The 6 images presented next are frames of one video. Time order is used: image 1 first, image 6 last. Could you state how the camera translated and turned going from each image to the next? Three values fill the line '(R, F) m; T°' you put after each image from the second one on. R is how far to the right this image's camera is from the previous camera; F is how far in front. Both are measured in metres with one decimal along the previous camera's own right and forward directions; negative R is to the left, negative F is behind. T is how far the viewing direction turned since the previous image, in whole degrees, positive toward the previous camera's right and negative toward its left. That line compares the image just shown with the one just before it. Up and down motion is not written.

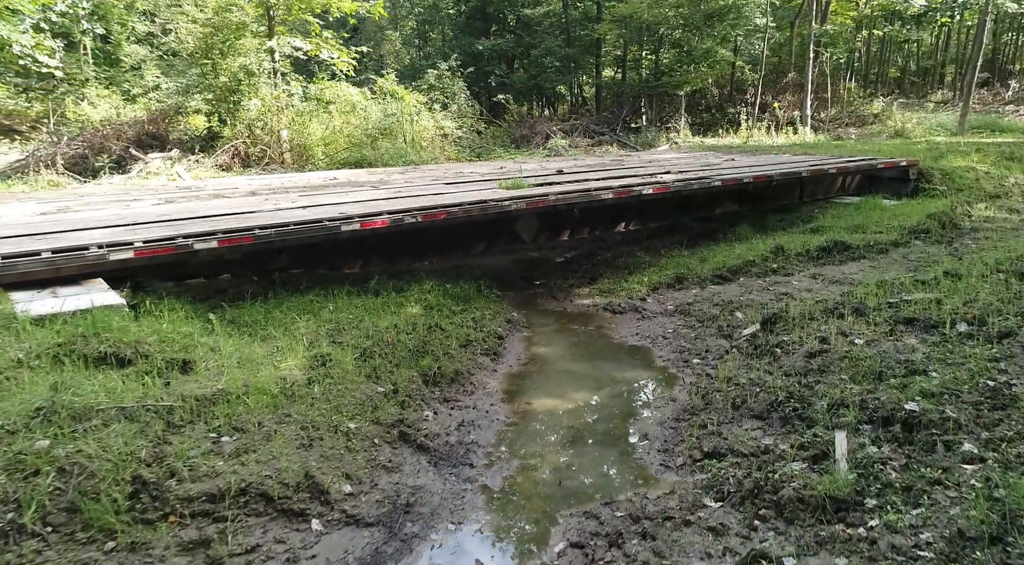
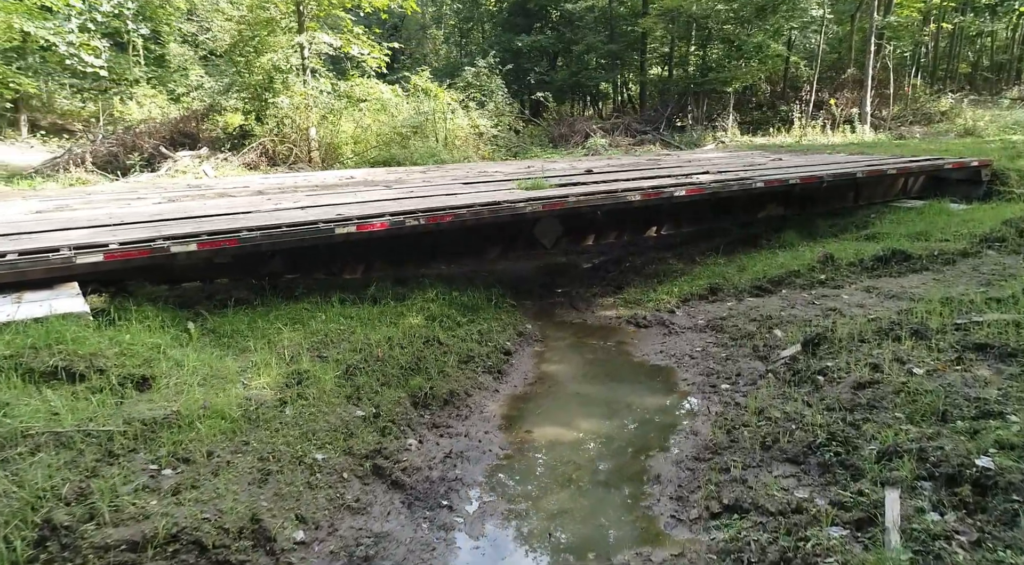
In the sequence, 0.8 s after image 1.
(+0.3, +0.5) m; -4°
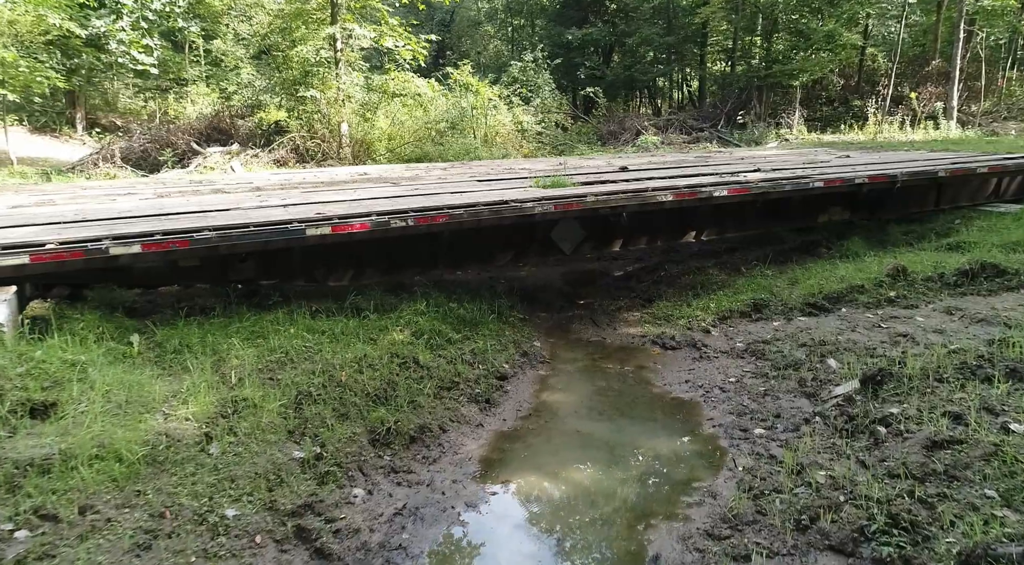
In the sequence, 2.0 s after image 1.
(+0.4, +0.8) m; -5°
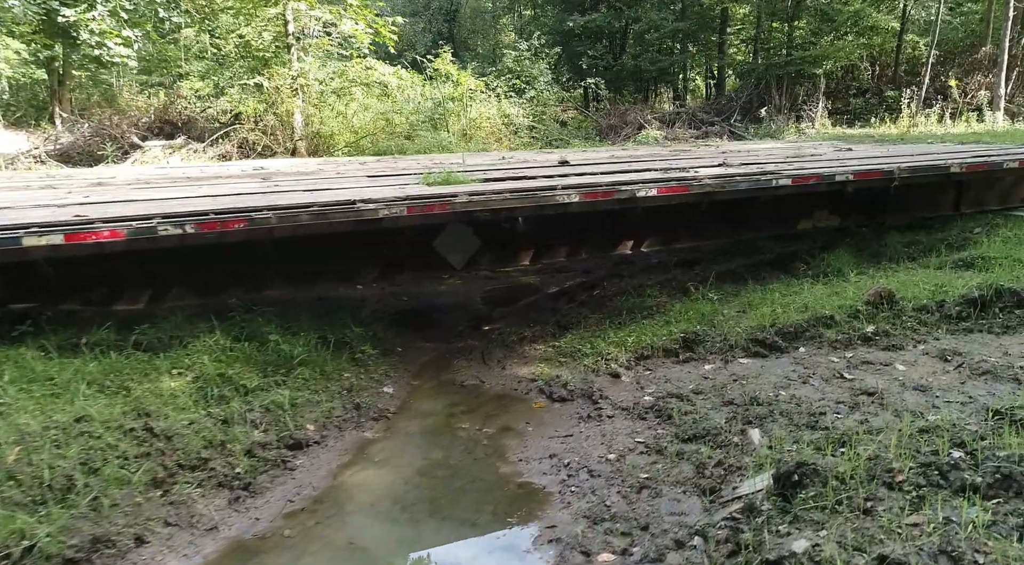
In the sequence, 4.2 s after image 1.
(+1.1, +1.2) m; -3°
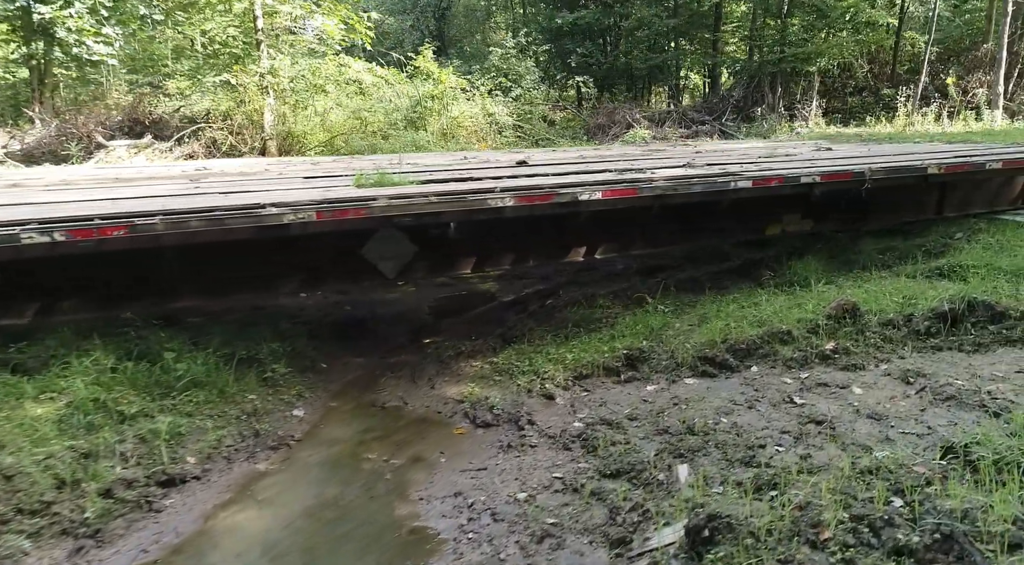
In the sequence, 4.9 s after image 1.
(+0.4, +0.3) m; 0°
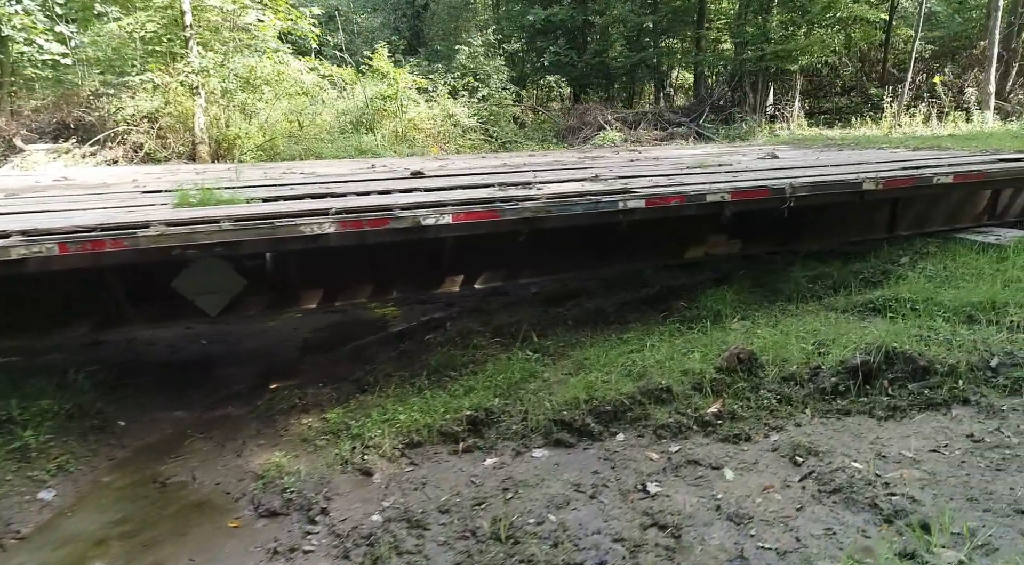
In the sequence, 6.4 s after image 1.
(+0.8, +0.7) m; 0°
